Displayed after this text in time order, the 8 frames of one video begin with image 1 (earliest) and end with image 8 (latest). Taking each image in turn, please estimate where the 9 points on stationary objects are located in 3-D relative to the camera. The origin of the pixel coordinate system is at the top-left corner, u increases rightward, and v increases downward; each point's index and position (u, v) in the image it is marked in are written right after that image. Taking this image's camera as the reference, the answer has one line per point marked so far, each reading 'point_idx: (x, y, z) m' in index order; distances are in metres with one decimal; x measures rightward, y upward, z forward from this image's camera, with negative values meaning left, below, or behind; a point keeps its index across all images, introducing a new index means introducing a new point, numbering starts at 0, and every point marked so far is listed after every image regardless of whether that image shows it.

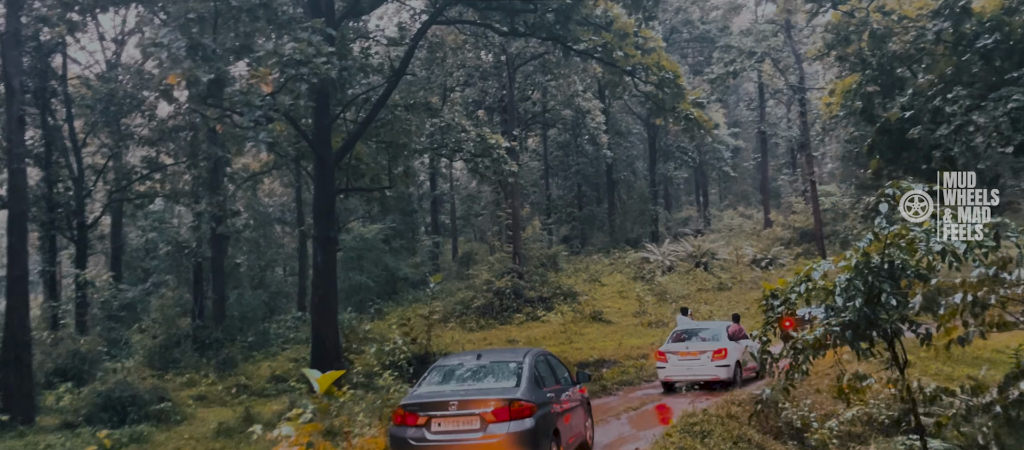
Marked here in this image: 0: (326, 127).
0: (-3.1, +1.6, +14.0) m
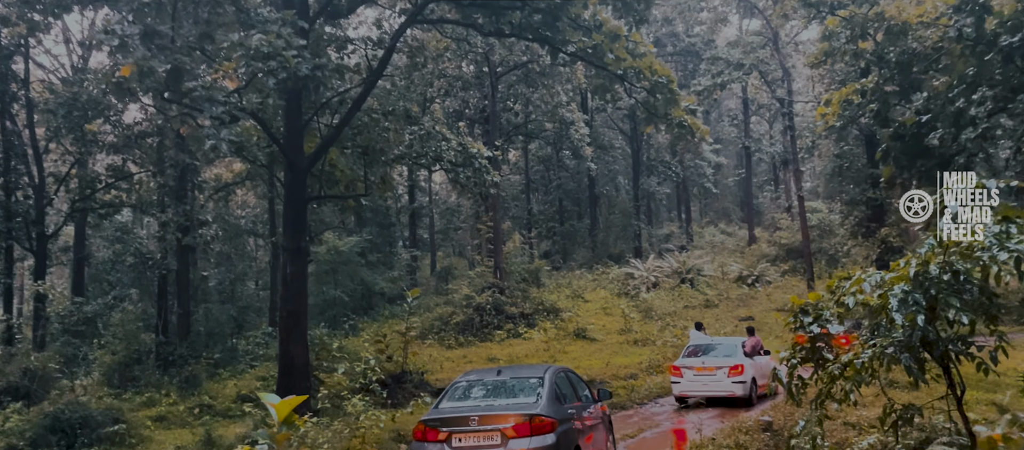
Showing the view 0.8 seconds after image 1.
0: (-3.4, +1.5, +13.1) m
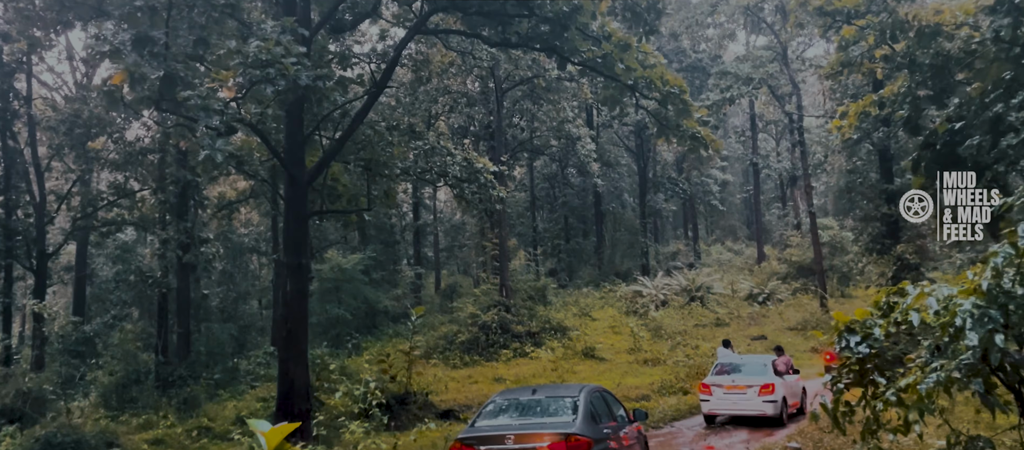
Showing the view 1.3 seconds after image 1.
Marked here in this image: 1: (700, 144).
0: (-3.3, +1.3, +12.7) m
1: (+2.8, +1.2, +12.6) m
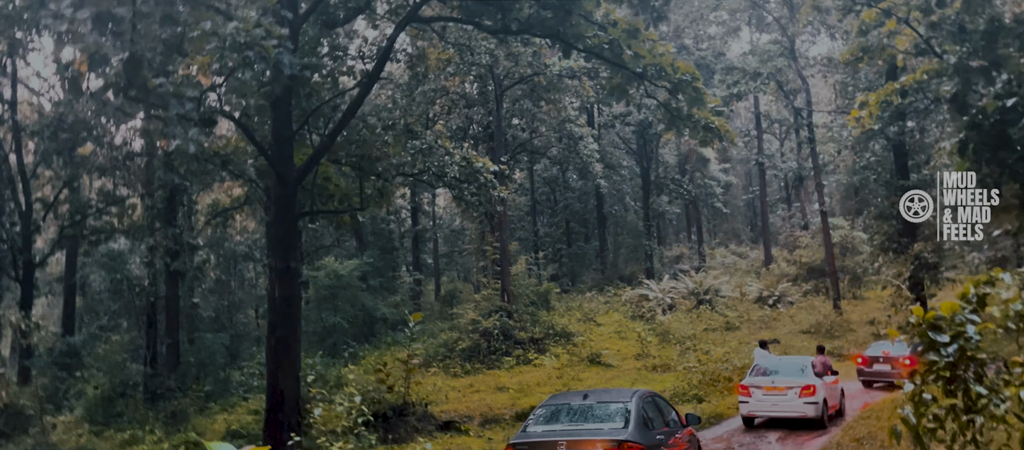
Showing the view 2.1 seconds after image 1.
0: (-3.2, +1.2, +11.9) m
1: (+2.9, +1.3, +11.8) m
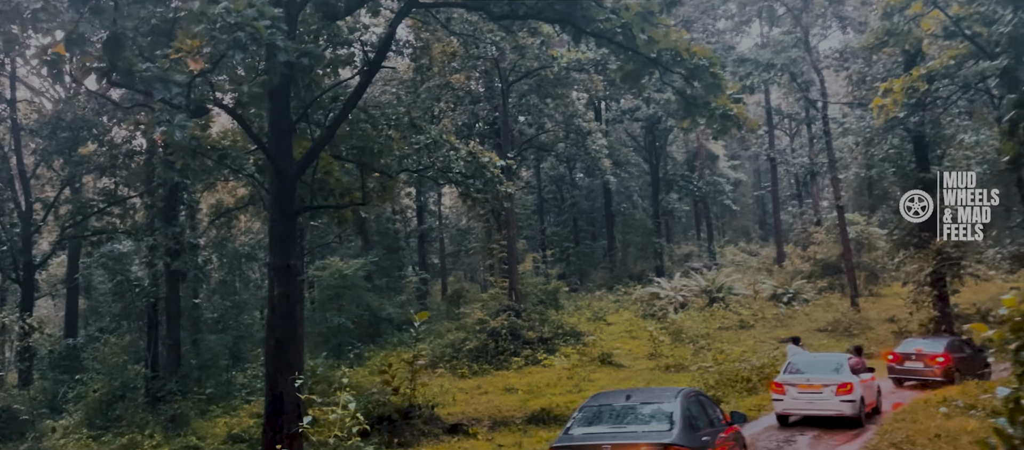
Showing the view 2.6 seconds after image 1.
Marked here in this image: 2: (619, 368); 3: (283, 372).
0: (-3.1, +1.3, +11.4) m
1: (+3.0, +1.4, +11.3) m
2: (+2.4, -3.2, +18.7) m
3: (-3.1, -2.0, +11.1) m
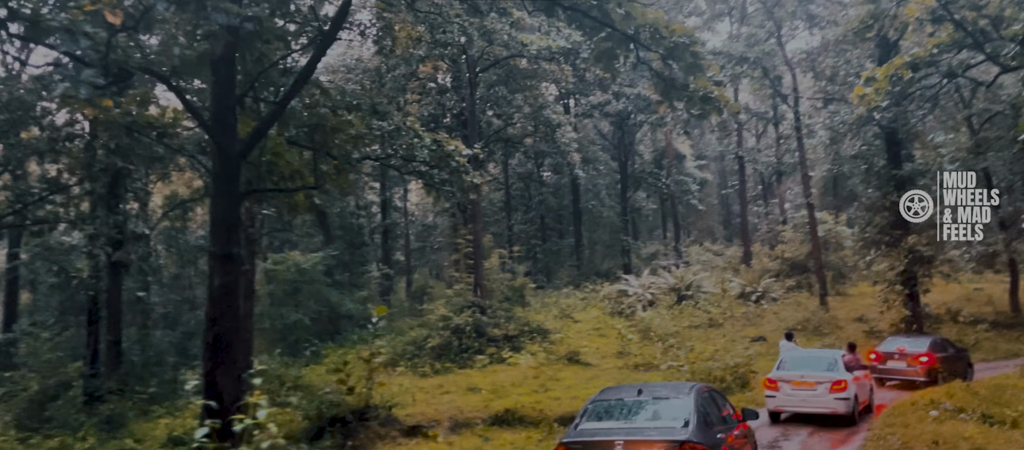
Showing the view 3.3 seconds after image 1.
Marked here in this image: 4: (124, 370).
0: (-3.6, +1.5, +10.5) m
1: (+2.5, +1.5, +10.6) m
2: (+1.6, -3.1, +18.0) m
3: (-3.5, -1.8, +10.2) m
4: (-8.8, -3.3, +19.0) m
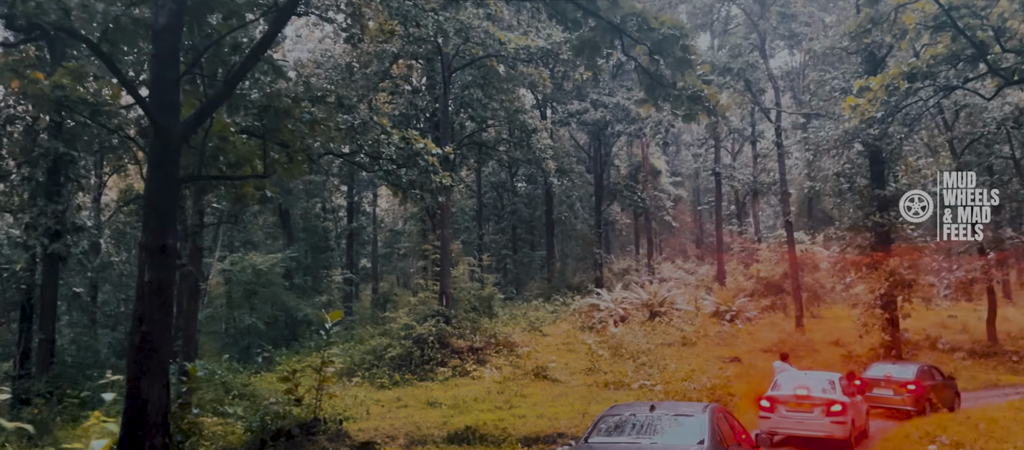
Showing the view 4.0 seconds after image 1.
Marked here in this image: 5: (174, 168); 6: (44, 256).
0: (-3.9, +1.6, +9.4) m
1: (+2.2, +1.4, +9.8) m
2: (+0.9, -3.2, +17.0) m
3: (-4.0, -1.6, +9.1) m
4: (-9.6, -3.1, +17.7) m
5: (-3.9, +0.6, +9.5) m
6: (-9.9, -0.6, +17.8) m
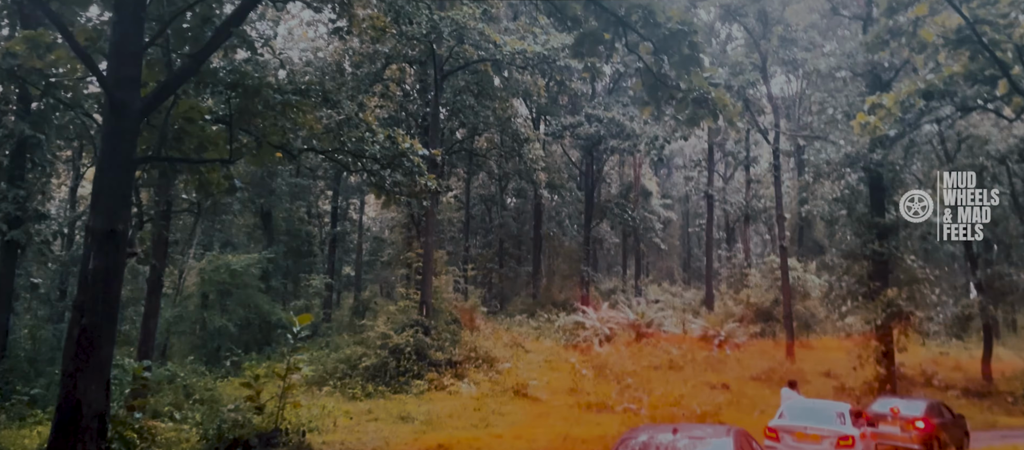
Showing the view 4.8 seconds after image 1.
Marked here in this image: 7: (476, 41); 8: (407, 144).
0: (-4.0, +1.8, +8.7) m
1: (+2.1, +1.3, +9.1) m
2: (+0.5, -3.5, +16.2) m
3: (-4.2, -1.5, +8.3) m
4: (-10.0, -2.8, +16.8) m
5: (-4.0, +0.8, +8.7) m
6: (-10.2, -0.4, +16.9) m
7: (-0.9, +4.4, +19.9) m
8: (-1.5, +1.2, +11.3) m
